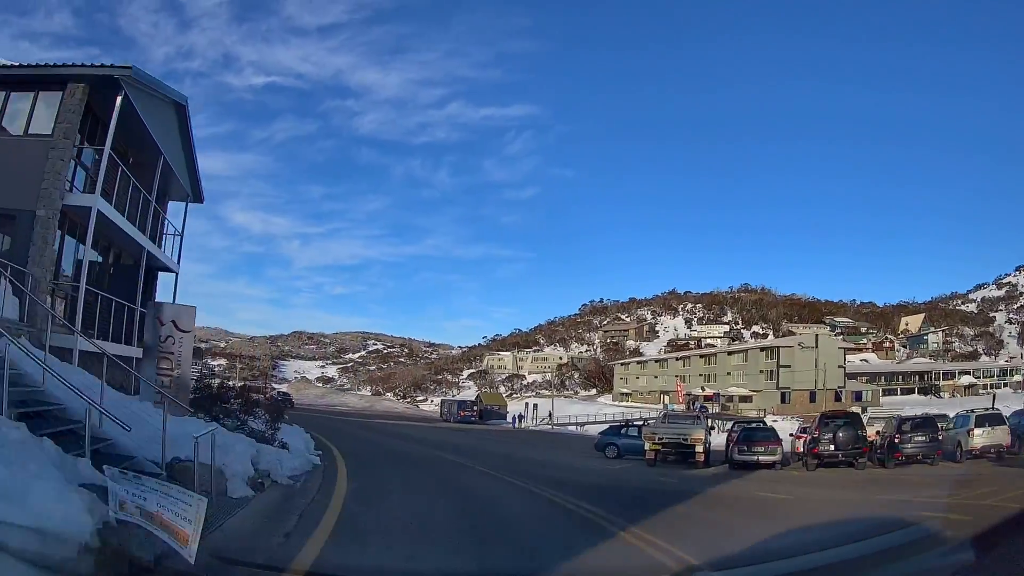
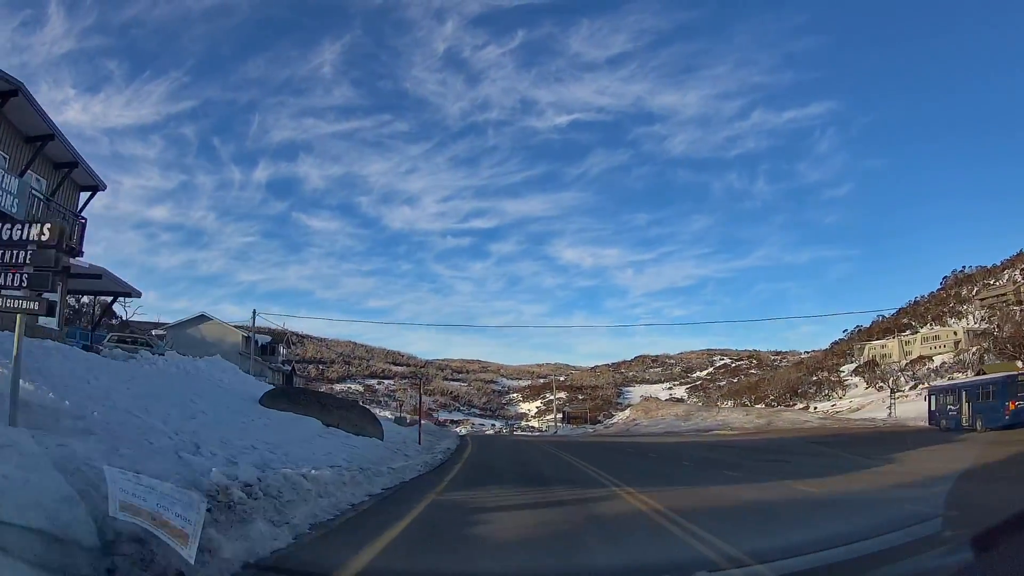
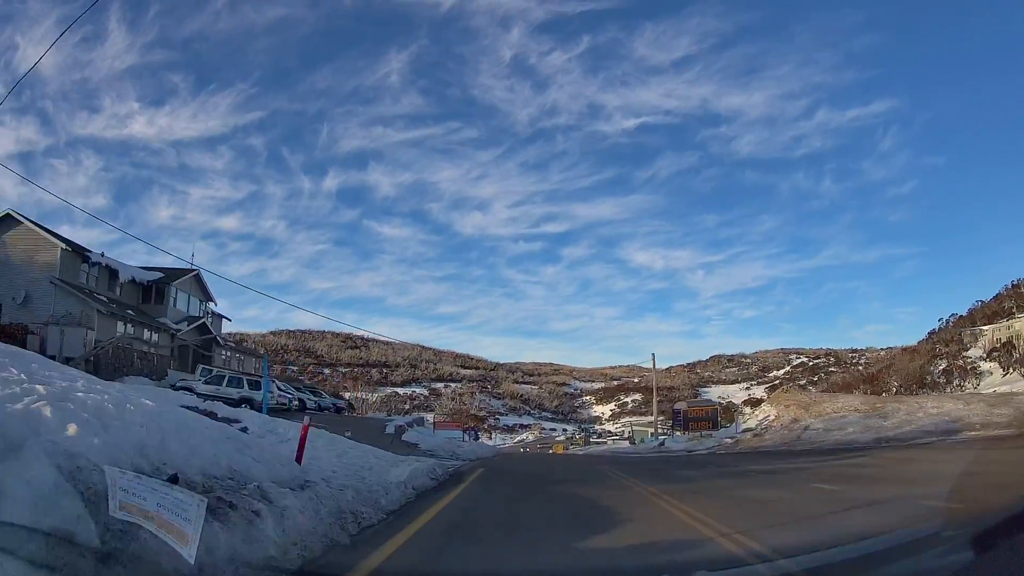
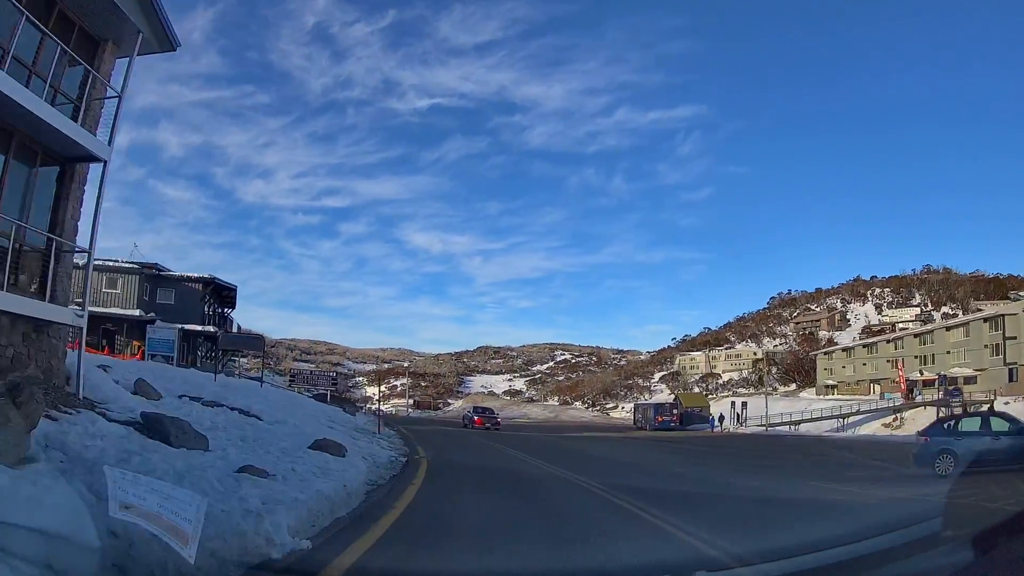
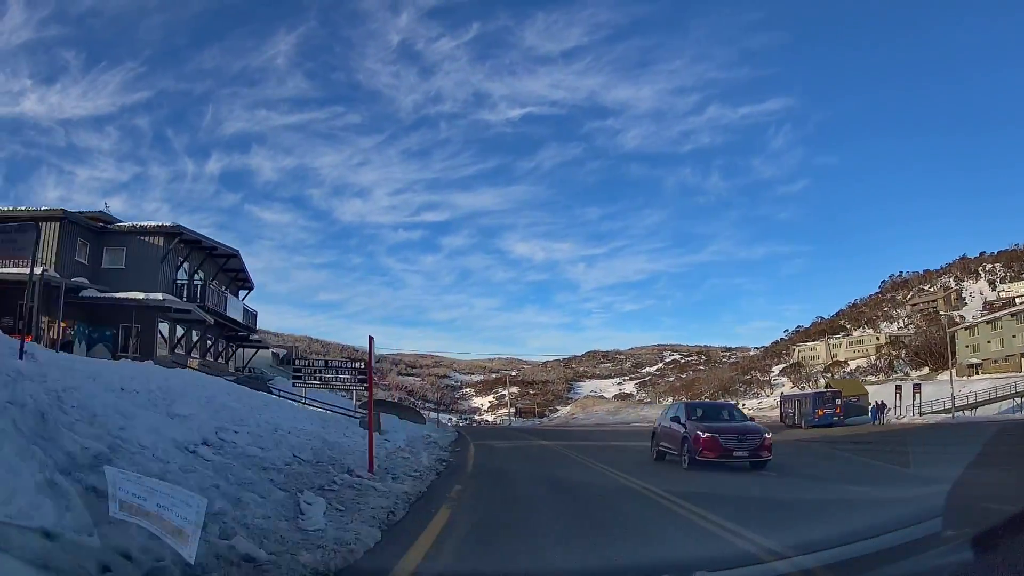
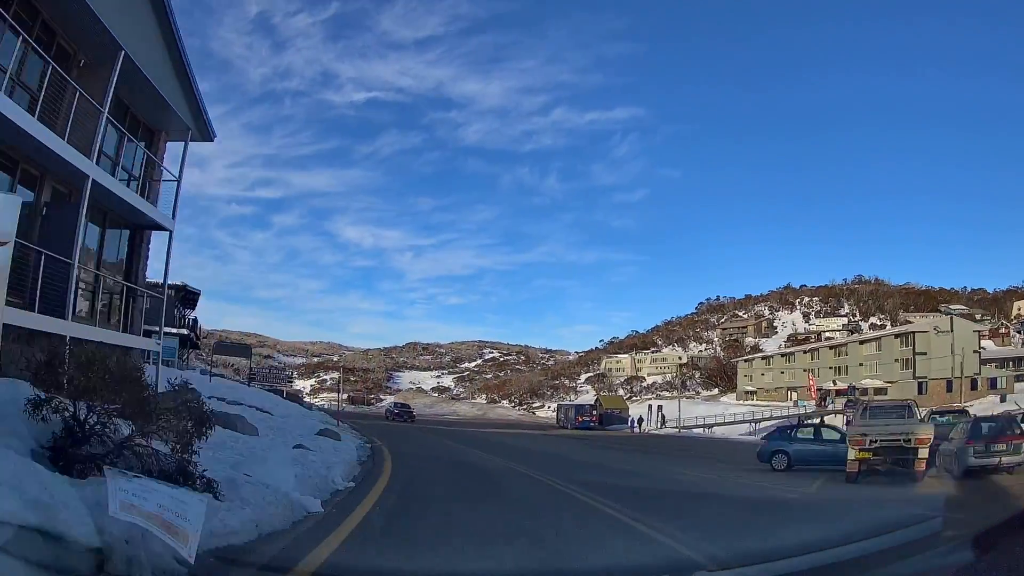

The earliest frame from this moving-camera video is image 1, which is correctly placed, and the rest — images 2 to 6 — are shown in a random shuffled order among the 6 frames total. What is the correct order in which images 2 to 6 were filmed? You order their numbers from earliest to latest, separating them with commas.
6, 4, 5, 2, 3
